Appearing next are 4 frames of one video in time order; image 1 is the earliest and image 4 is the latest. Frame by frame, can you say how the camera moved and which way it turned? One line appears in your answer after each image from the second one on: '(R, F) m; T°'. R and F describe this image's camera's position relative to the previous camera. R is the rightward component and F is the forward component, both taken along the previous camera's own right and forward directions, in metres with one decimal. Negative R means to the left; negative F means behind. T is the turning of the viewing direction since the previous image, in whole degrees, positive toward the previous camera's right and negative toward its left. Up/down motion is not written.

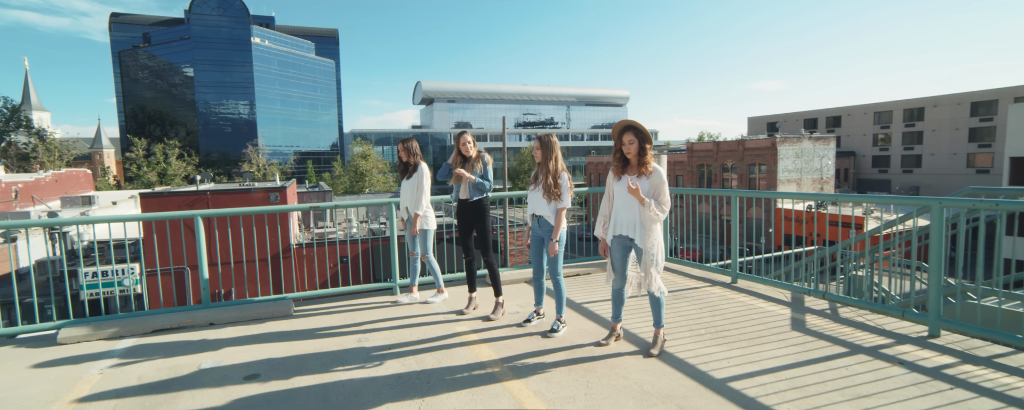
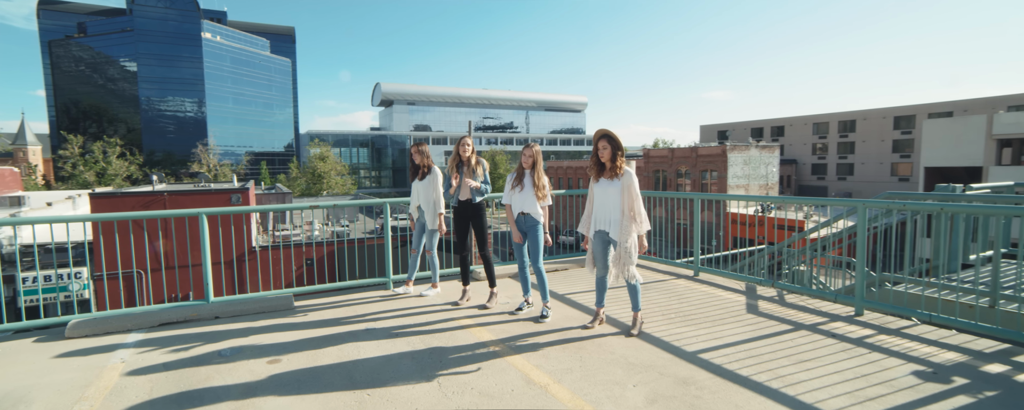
(-0.3, -0.4) m; +5°
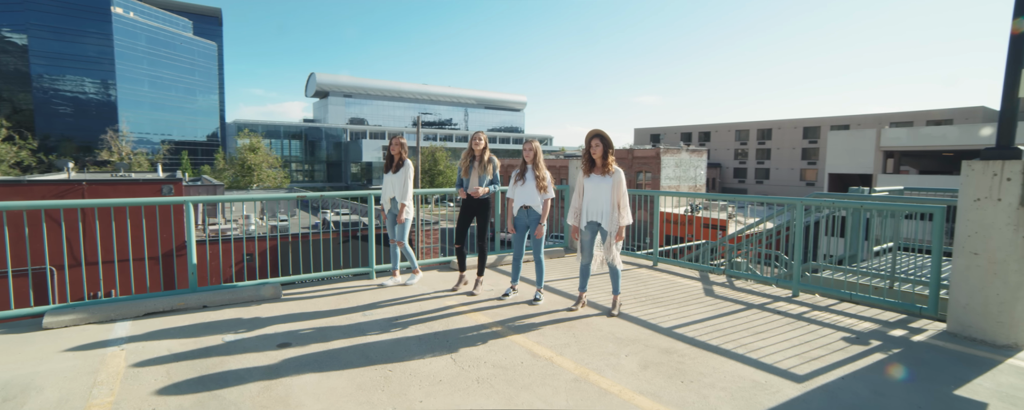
(-0.5, -0.3) m; +8°
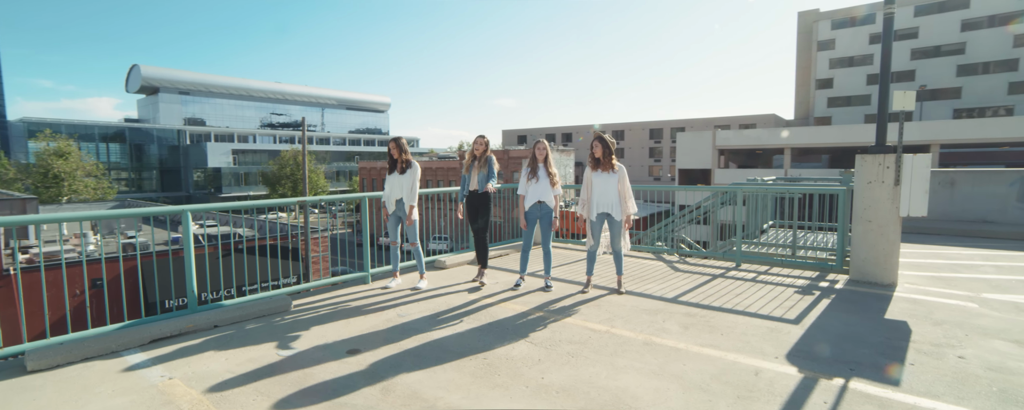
(-1.5, -0.1) m; +16°
